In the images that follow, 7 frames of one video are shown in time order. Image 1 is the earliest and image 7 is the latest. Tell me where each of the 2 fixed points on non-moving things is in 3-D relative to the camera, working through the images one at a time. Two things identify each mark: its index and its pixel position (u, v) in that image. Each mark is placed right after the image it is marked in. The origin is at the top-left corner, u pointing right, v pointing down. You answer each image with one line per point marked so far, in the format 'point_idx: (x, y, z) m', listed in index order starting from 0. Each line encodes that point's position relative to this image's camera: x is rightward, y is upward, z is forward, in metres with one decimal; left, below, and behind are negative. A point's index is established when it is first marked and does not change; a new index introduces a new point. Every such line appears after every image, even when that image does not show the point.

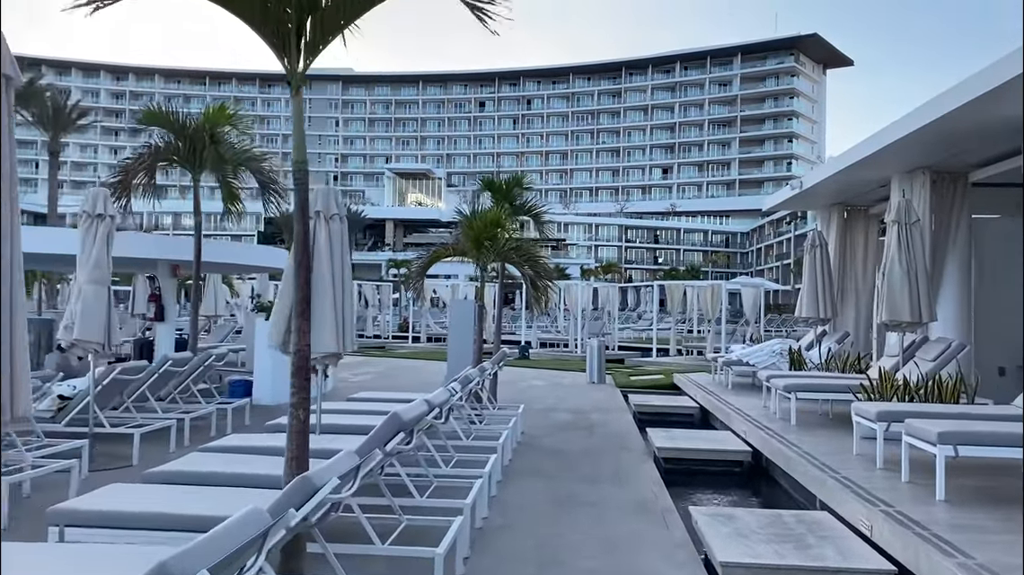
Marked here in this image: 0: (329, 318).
0: (-1.4, -0.3, +6.1) m
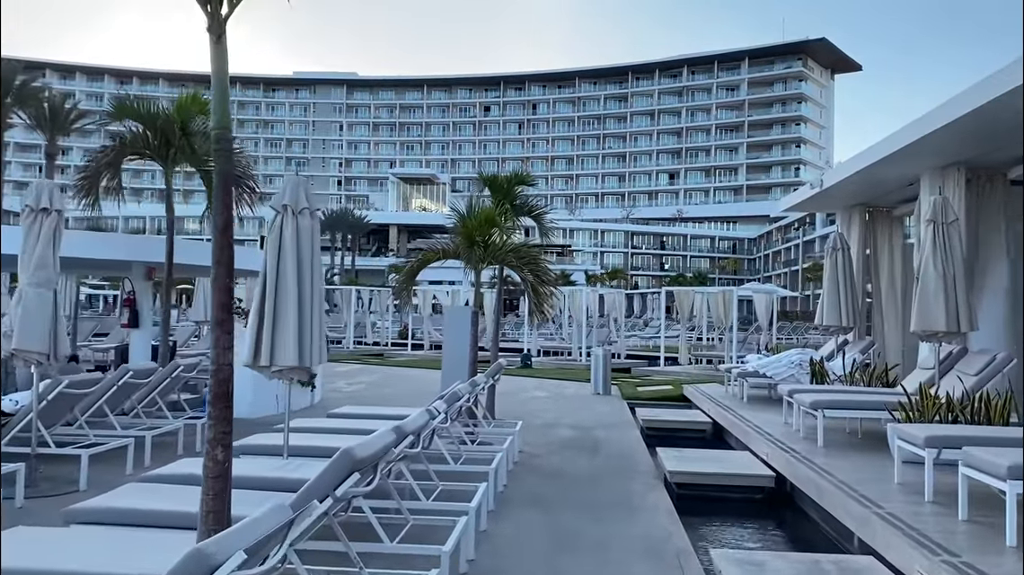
0: (-1.5, -0.3, +5.4) m
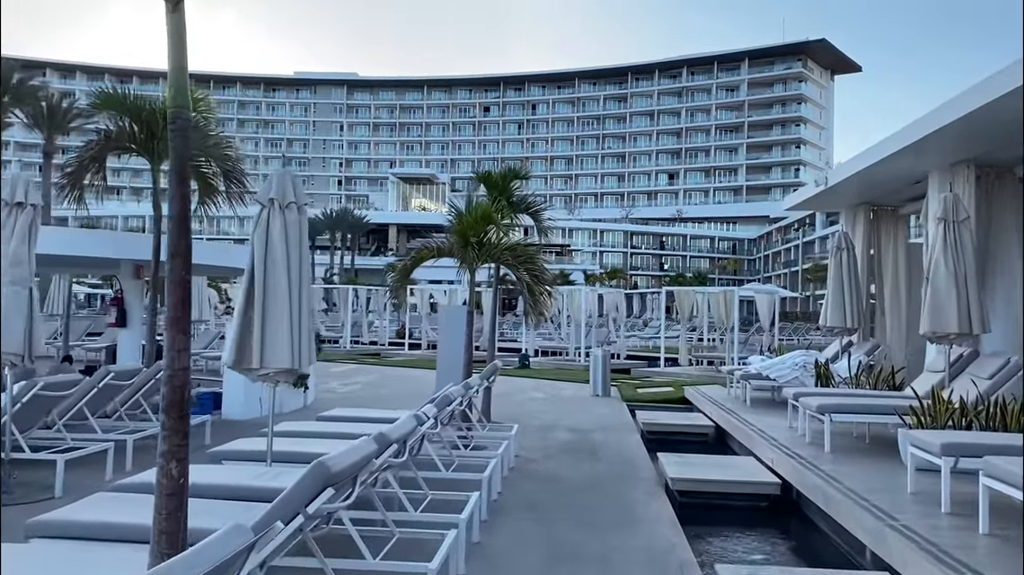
0: (-1.5, -0.3, +5.1) m
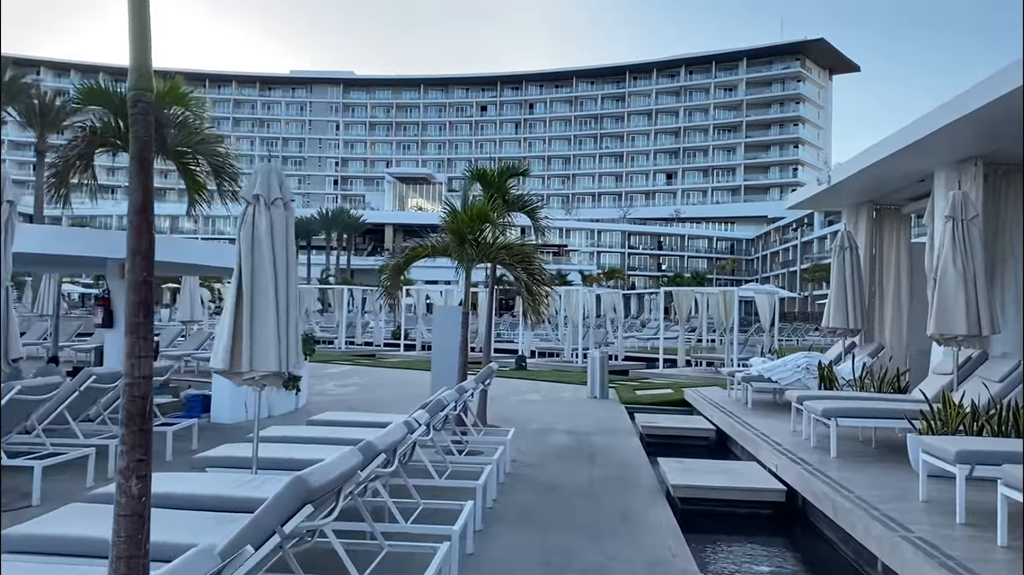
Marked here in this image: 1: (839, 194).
0: (-1.5, -0.3, +4.9) m
1: (+4.7, +1.3, +11.2) m
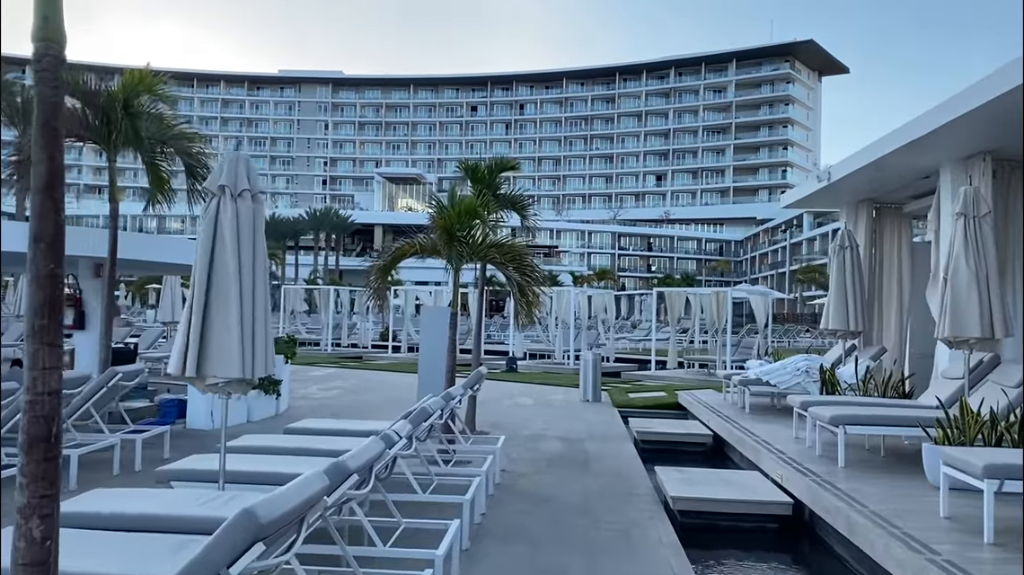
0: (-1.6, -0.3, +4.5) m
1: (+4.5, +1.3, +10.8) m
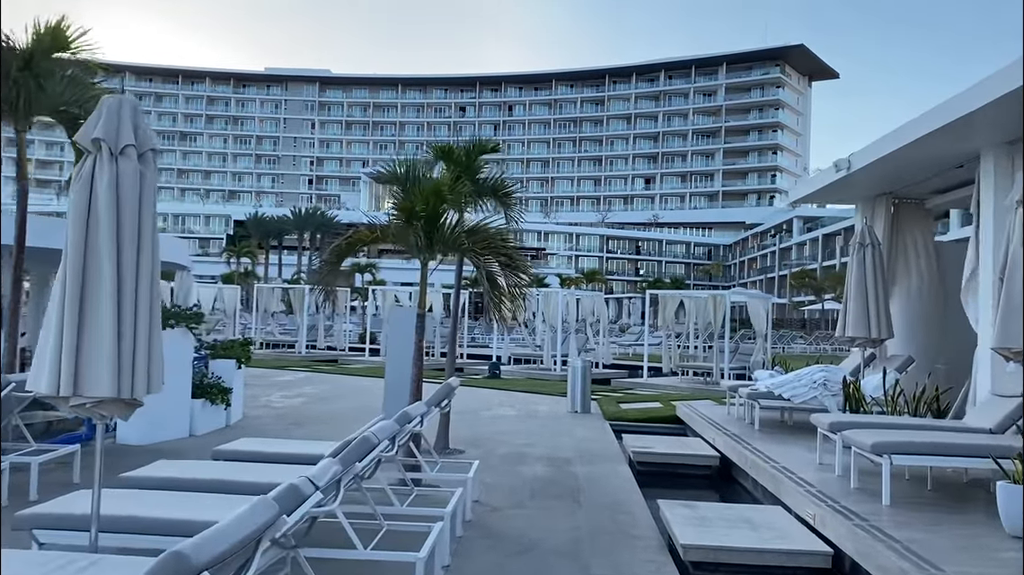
0: (-1.7, -0.2, +3.3) m
1: (+4.3, +1.3, +9.8) m
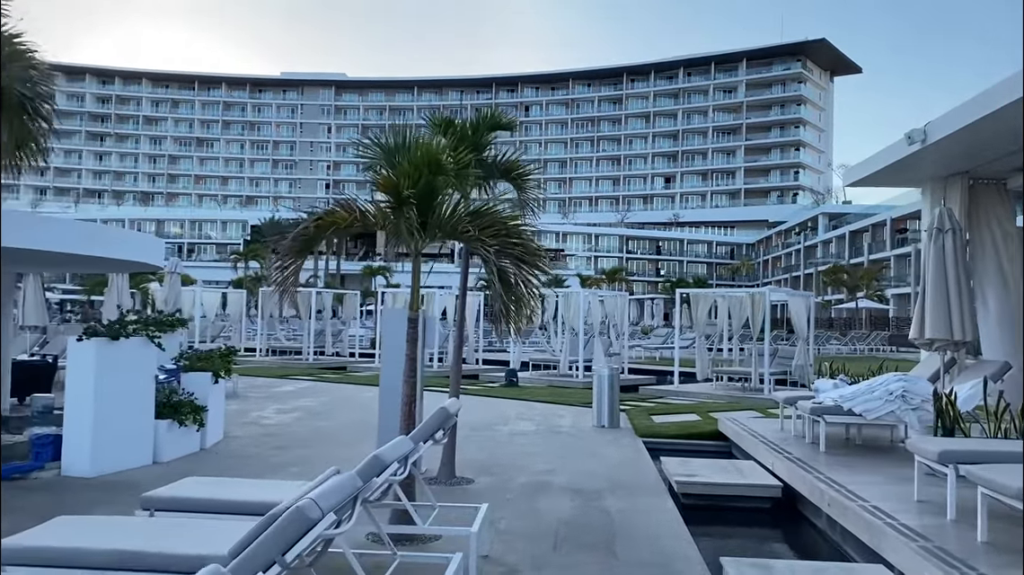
0: (-1.7, -0.2, +2.1) m
1: (+4.5, +1.4, +8.4) m
